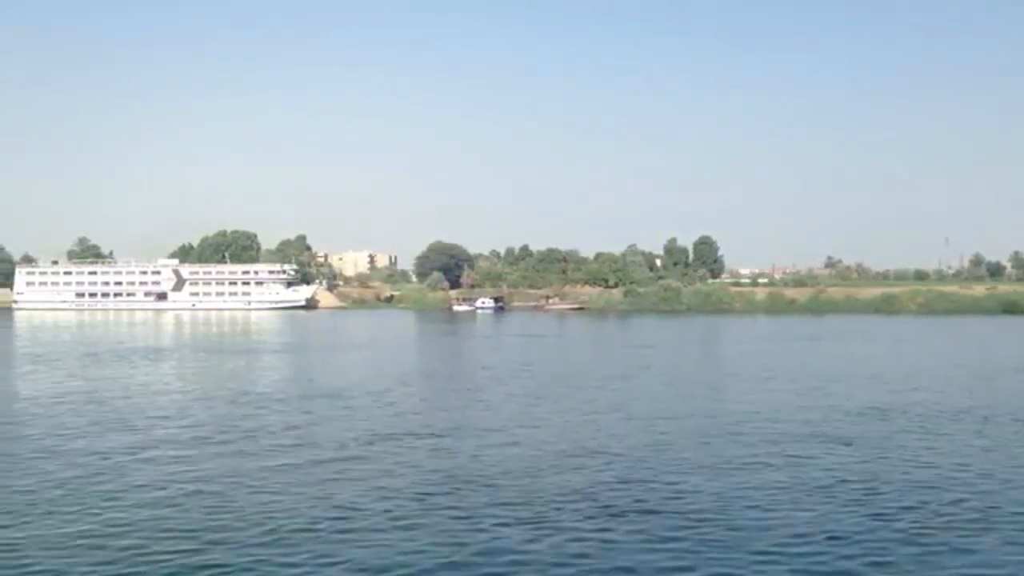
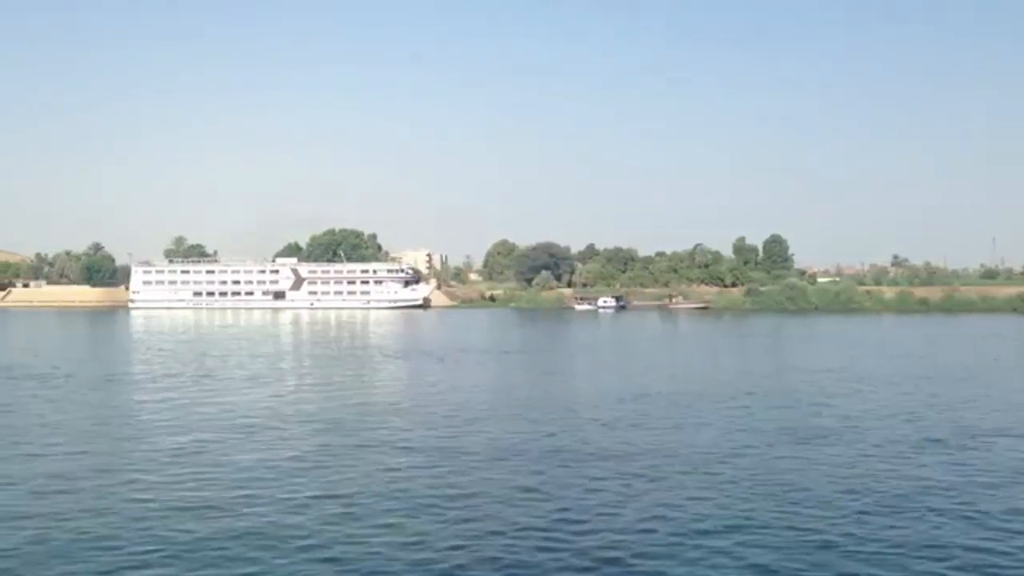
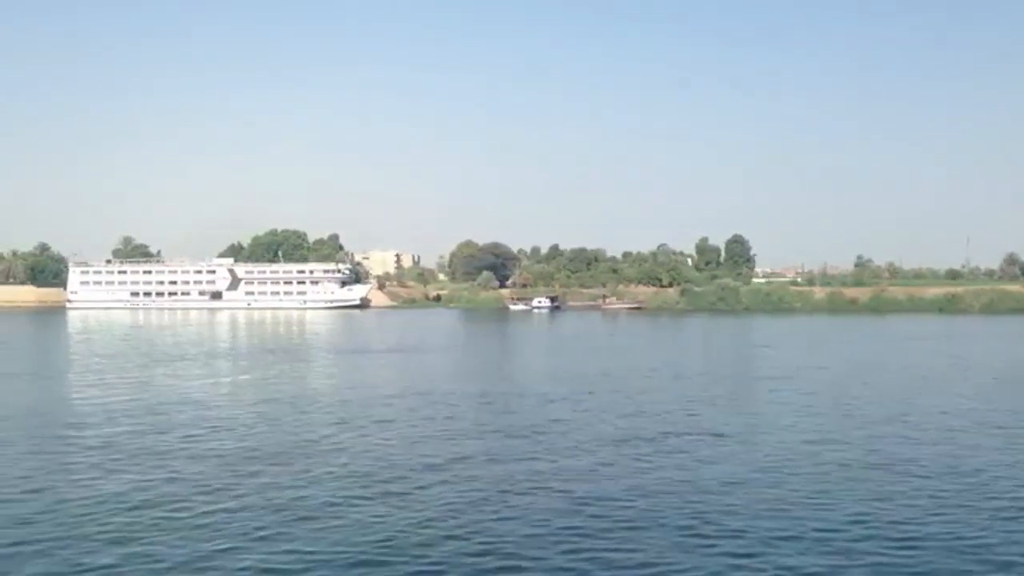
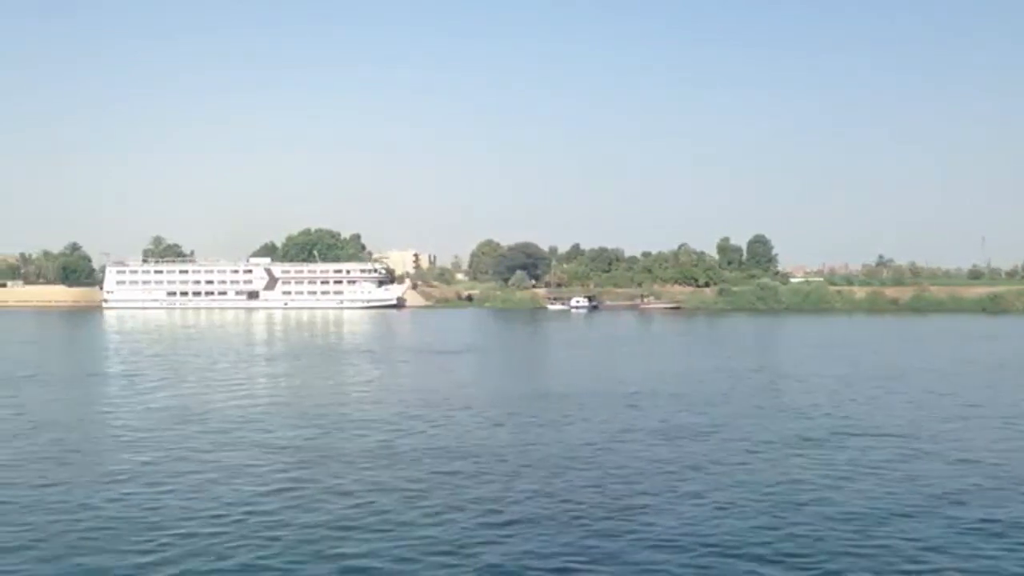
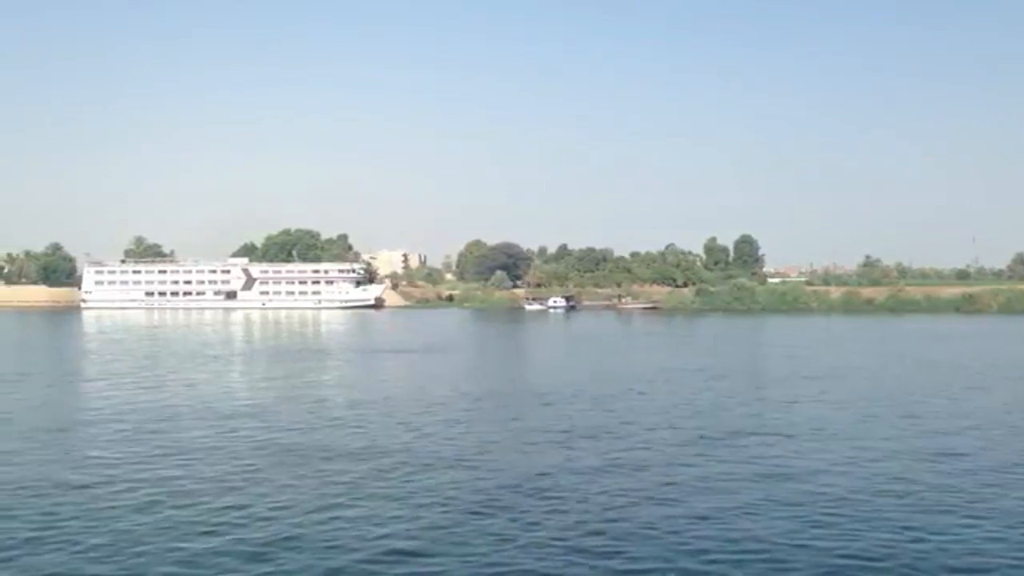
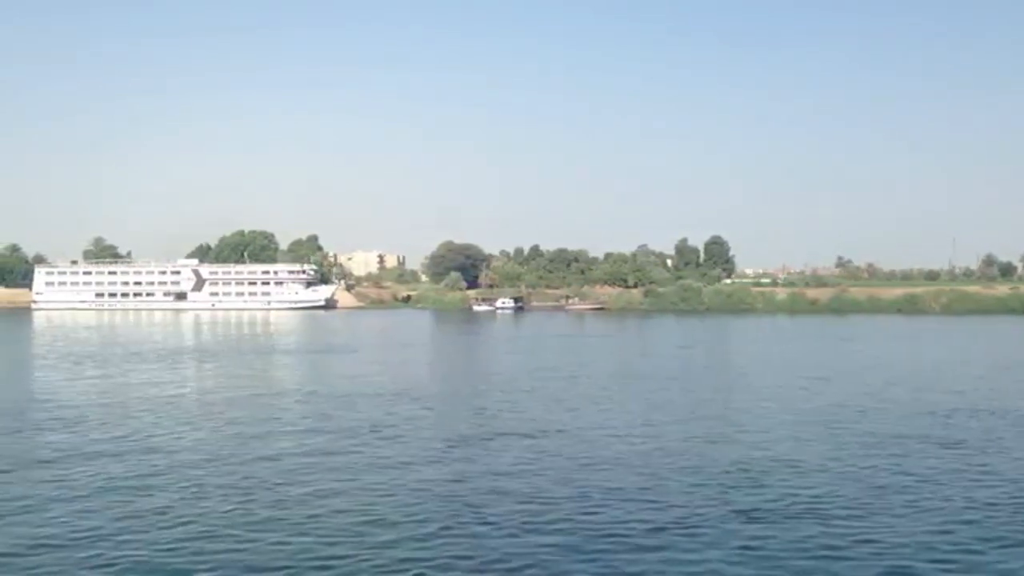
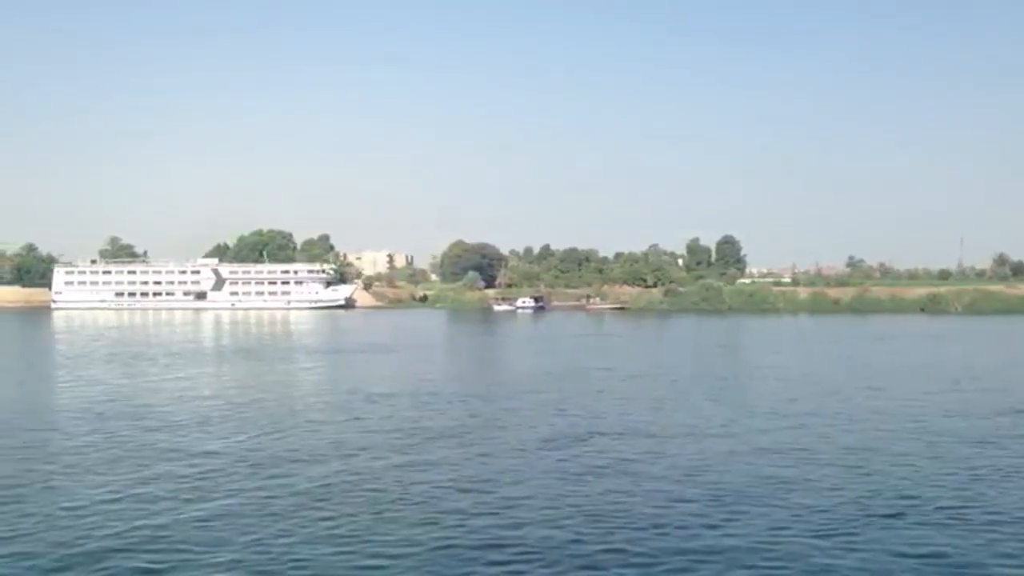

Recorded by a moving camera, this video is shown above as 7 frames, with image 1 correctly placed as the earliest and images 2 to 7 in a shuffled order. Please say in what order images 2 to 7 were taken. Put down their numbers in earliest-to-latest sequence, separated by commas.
6, 7, 3, 5, 4, 2
